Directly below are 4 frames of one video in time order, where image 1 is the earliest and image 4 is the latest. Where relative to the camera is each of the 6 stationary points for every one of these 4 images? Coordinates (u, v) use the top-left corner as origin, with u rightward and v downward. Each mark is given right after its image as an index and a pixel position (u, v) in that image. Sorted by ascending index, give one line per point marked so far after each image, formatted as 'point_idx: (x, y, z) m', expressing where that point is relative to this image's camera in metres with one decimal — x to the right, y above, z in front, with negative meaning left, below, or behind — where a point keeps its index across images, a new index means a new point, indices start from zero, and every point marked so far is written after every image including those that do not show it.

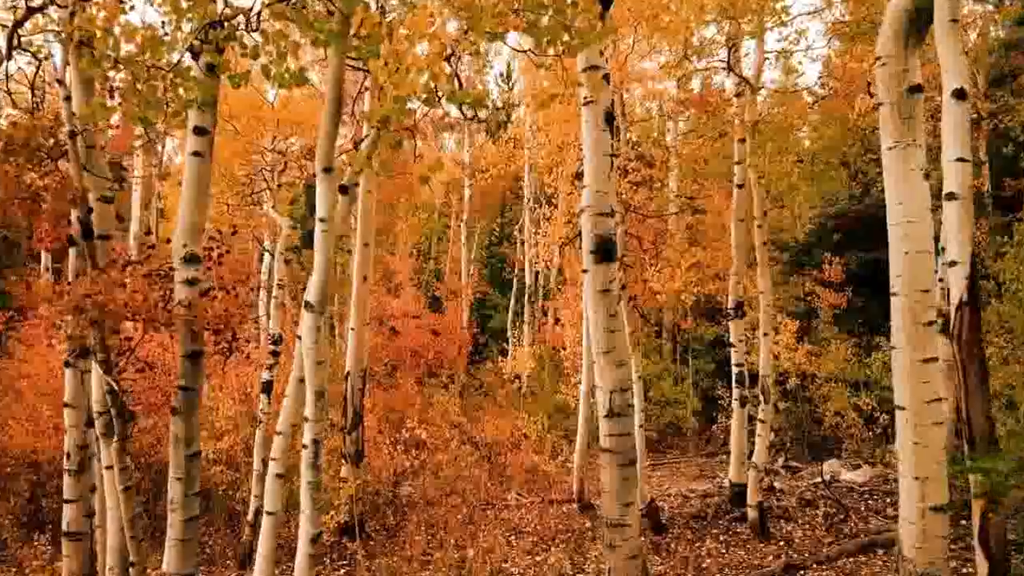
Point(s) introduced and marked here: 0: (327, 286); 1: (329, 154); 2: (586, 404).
0: (-5.7, 0.0, +4.8) m
1: (-5.6, +4.1, +4.8) m
2: (+6.1, -9.5, +12.7) m
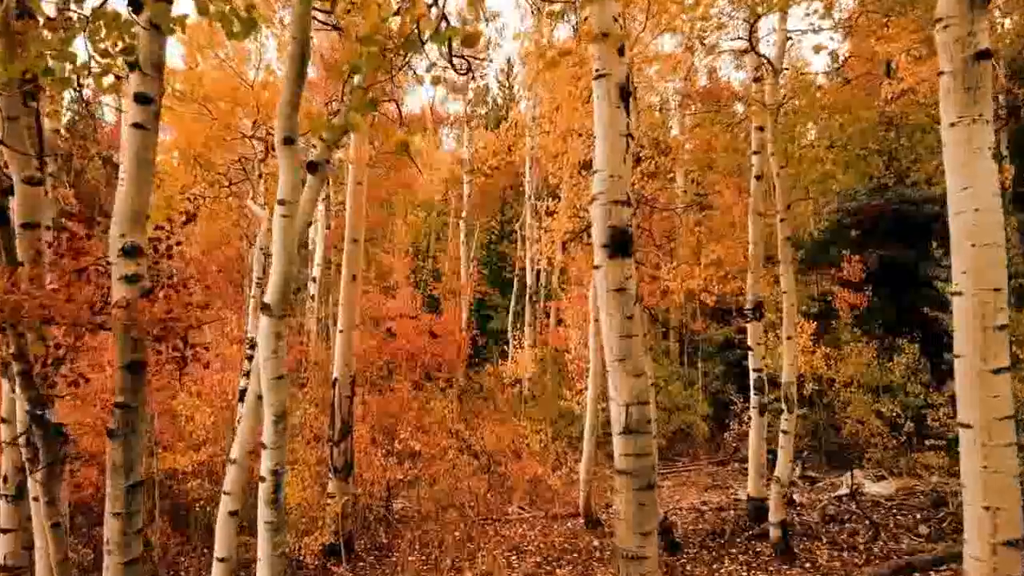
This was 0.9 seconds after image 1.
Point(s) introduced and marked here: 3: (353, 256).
0: (-5.7, +0.1, +3.9) m
1: (-5.6, +4.1, +3.9) m
2: (+6.1, -9.4, +11.8) m
3: (-10.7, +2.2, +10.5) m
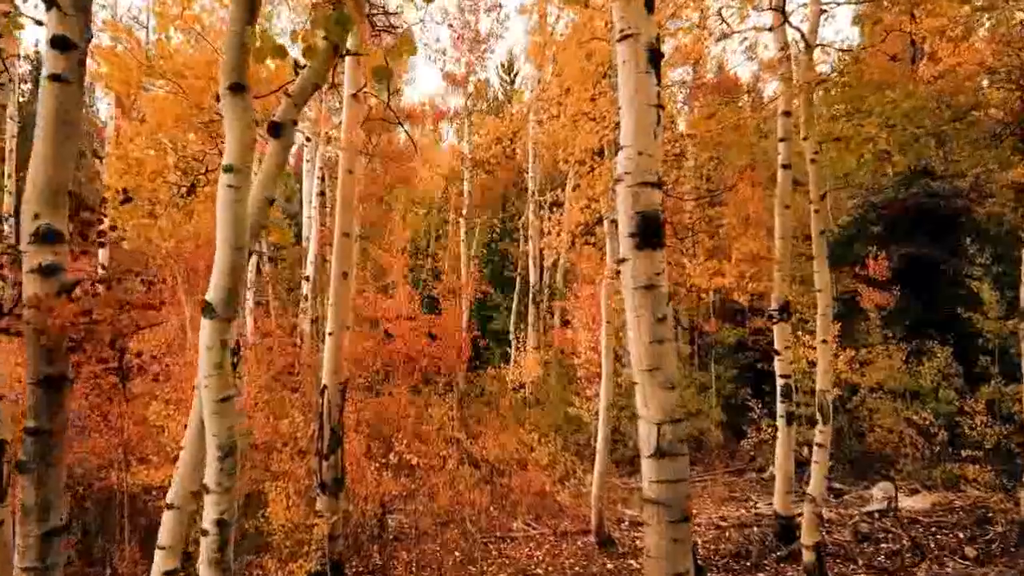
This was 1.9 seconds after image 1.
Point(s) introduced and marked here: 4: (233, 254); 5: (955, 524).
0: (-5.3, +0.2, +3.0) m
1: (-5.2, +4.3, +3.0) m
2: (+6.5, -9.3, +10.9) m
3: (-10.4, +2.3, +9.6) m
4: (-5.3, +0.7, +2.9) m
5: (+31.0, -16.5, +10.9) m
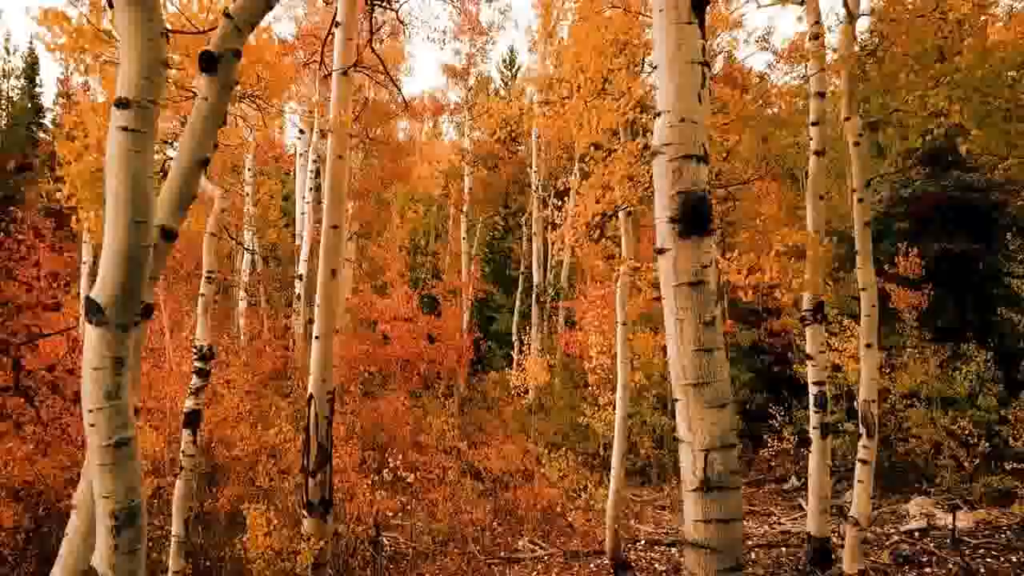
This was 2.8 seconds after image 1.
0: (-4.9, +0.3, +2.0) m
1: (-4.8, +4.4, +2.0) m
2: (+6.9, -9.2, +9.9) m
3: (-10.0, +2.4, +8.6) m
4: (-4.9, +0.7, +2.0) m
5: (+31.4, -16.4, +9.9) m
